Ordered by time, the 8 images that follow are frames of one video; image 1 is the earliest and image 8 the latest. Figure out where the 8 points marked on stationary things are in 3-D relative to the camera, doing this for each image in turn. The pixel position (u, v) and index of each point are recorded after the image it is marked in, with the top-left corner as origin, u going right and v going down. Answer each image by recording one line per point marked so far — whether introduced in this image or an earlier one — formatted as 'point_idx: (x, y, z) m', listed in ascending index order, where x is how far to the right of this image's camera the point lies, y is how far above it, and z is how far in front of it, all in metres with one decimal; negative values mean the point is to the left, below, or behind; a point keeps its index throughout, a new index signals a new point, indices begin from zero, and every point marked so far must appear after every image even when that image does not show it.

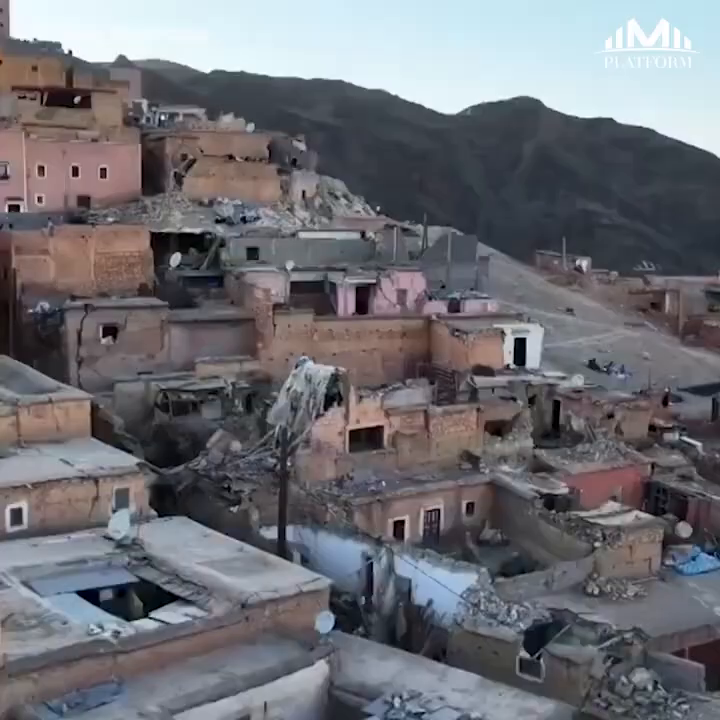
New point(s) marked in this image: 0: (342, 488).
0: (-0.3, -2.2, +18.5) m
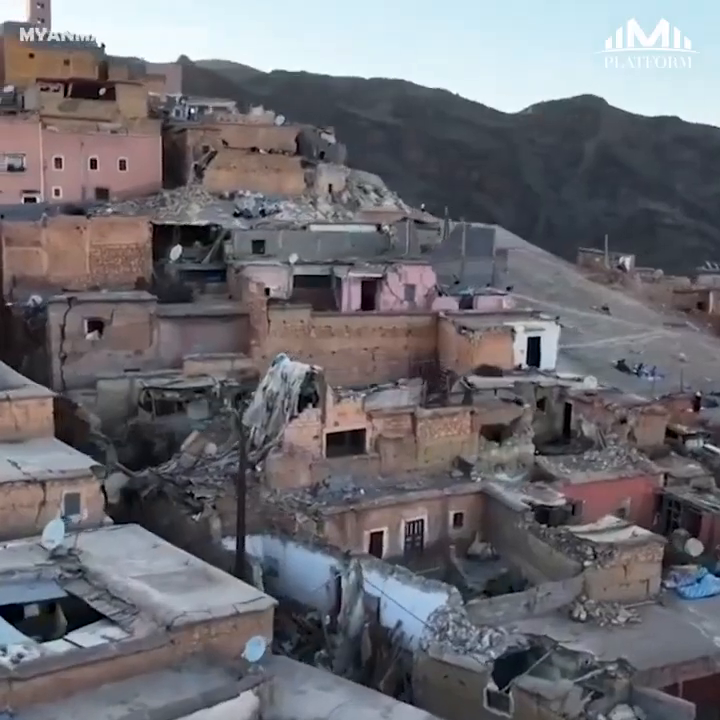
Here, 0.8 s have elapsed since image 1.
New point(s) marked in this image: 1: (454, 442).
0: (-0.7, -2.2, +17.1) m
1: (+1.6, -1.4, +18.9) m
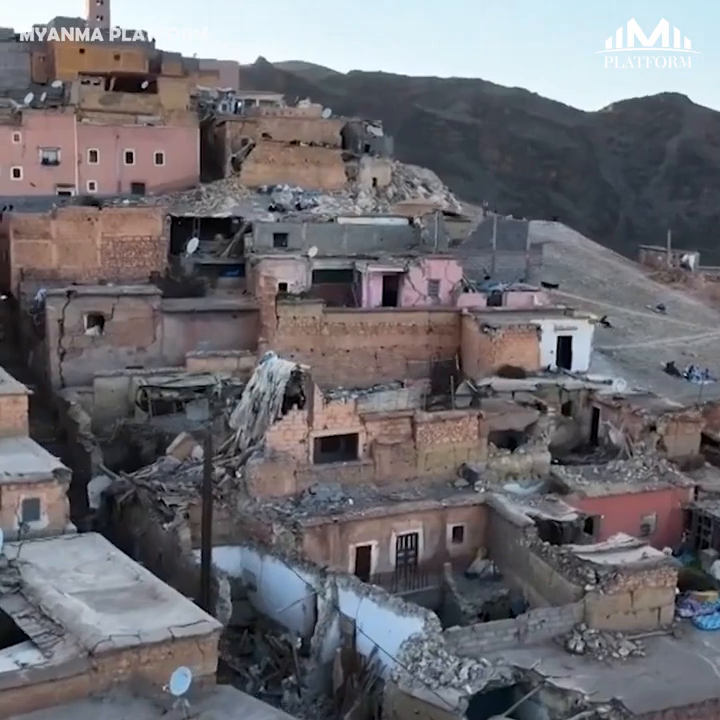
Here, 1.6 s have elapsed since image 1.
0: (-0.9, -2.1, +15.8) m
1: (+1.6, -1.4, +17.4) m
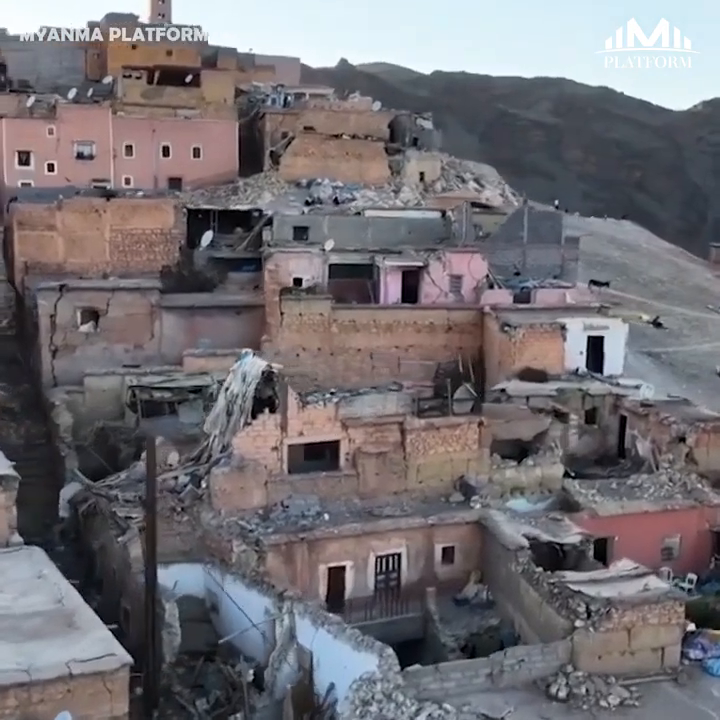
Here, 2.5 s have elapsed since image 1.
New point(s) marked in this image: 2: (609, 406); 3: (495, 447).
0: (-1.2, -2.1, +14.2) m
1: (+1.4, -1.4, +15.7) m
2: (+4.3, -0.8, +18.8) m
3: (+1.9, -1.3, +16.6) m
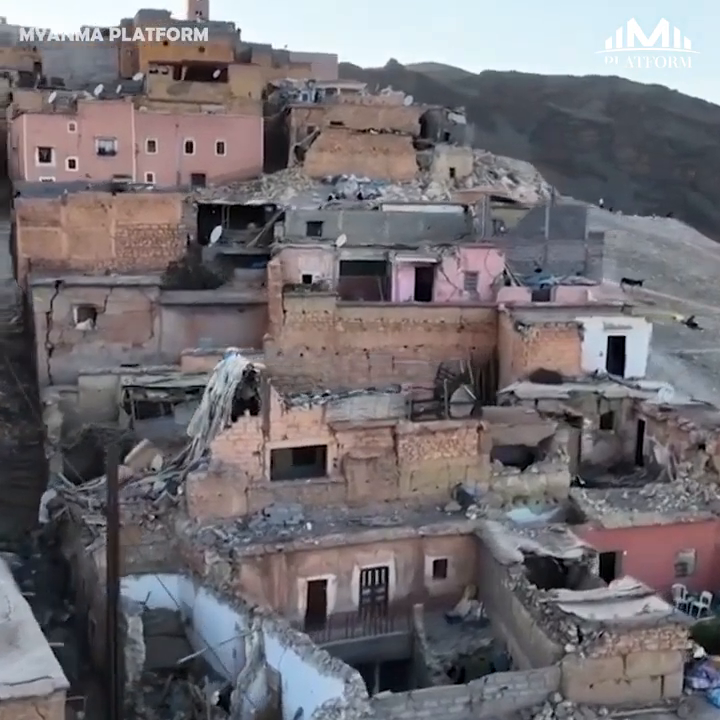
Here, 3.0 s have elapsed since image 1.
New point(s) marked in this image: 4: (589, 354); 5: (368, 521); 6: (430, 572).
0: (-1.4, -2.1, +13.4) m
1: (+1.3, -1.4, +14.7) m
2: (+4.4, -0.8, +17.6) m
3: (+1.8, -1.3, +15.6) m
4: (+4.1, +0.1, +19.3) m
5: (+0.1, -2.1, +13.9) m
6: (+0.9, -2.7, +13.6) m
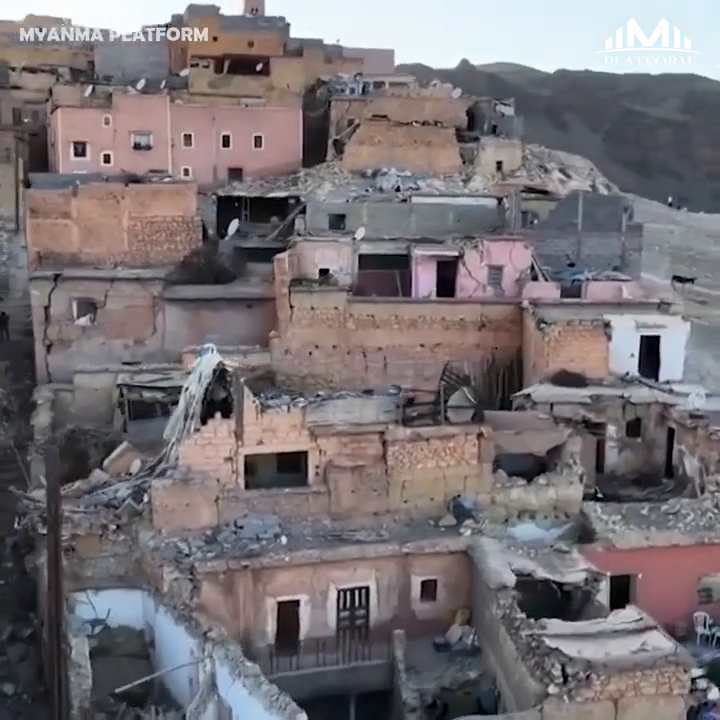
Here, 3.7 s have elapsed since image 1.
0: (-1.7, -2.1, +12.2) m
1: (+1.1, -1.4, +13.3) m
2: (+4.4, -0.8, +16.1) m
3: (+1.8, -1.3, +14.2) m
4: (+4.2, +0.1, +17.7) m
5: (-0.1, -2.0, +12.6) m
6: (+0.6, -2.7, +12.3) m
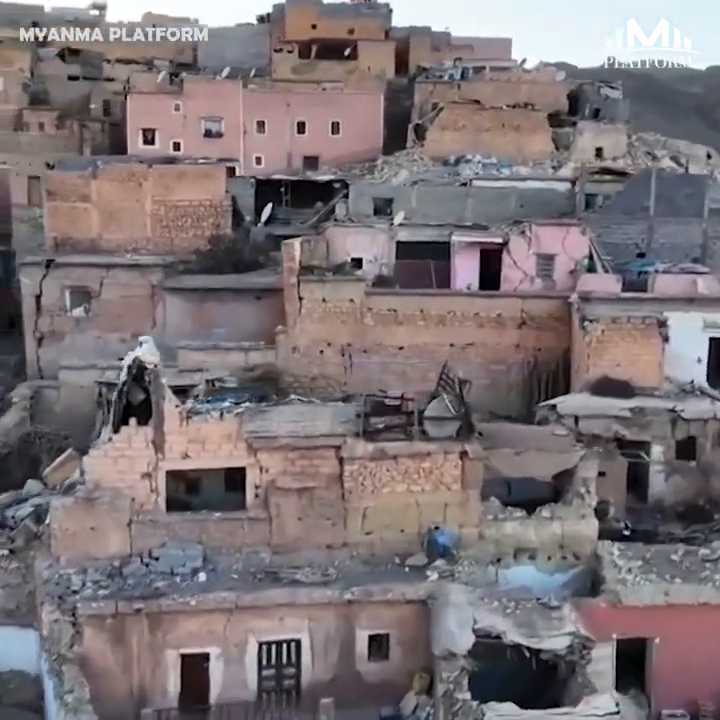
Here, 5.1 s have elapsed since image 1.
0: (-2.3, -2.0, +10.1) m
1: (+0.6, -1.4, +10.8) m
2: (+4.3, -0.9, +13.1) m
3: (+1.4, -1.3, +11.6) m
4: (+4.4, 0.0, +14.8) m
5: (-0.7, -2.0, +10.3) m
6: (0.0, -2.6, +9.8) m
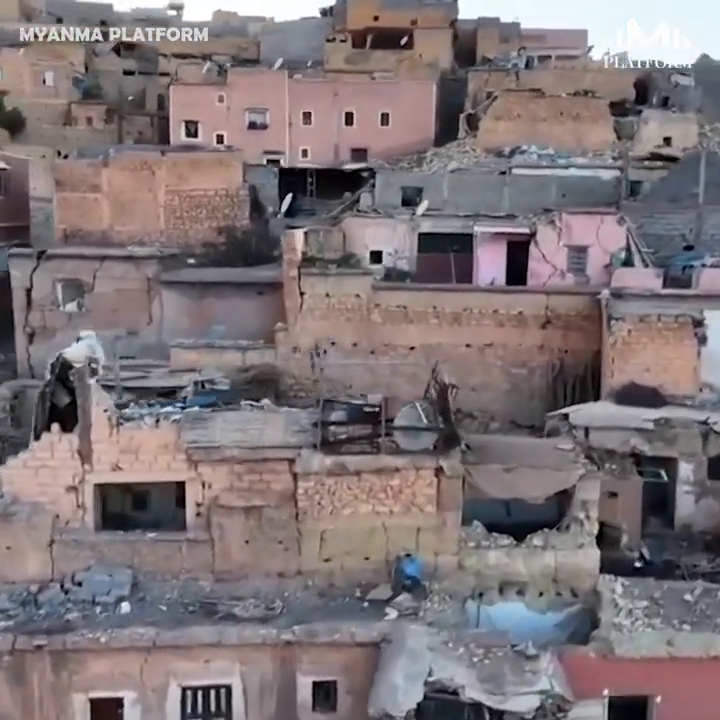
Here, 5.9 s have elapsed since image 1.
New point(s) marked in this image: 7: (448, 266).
0: (-2.7, -2.0, +8.8) m
1: (+0.3, -1.4, +9.3) m
2: (+4.1, -1.0, +11.3) m
3: (+1.1, -1.4, +10.0) m
4: (+4.3, 0.0, +13.0) m
5: (-1.1, -2.0, +8.9) m
6: (-0.4, -2.6, +8.4) m
7: (+1.5, +1.5, +16.8) m
